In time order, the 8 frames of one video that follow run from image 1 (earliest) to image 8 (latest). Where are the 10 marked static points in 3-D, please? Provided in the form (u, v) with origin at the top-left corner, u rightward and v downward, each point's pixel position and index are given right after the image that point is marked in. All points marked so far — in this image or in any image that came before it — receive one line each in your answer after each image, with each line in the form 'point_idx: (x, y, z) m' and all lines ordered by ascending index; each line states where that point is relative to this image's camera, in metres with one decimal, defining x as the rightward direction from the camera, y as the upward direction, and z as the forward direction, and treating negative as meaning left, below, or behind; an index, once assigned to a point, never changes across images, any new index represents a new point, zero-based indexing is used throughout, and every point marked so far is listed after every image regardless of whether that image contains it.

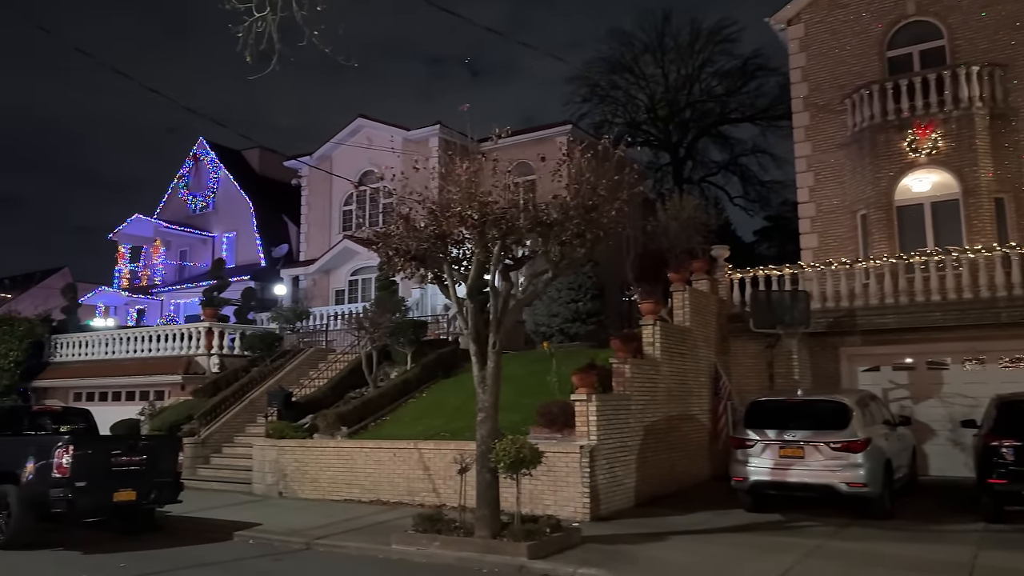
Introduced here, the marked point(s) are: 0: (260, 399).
0: (-6.1, -2.6, +18.5) m
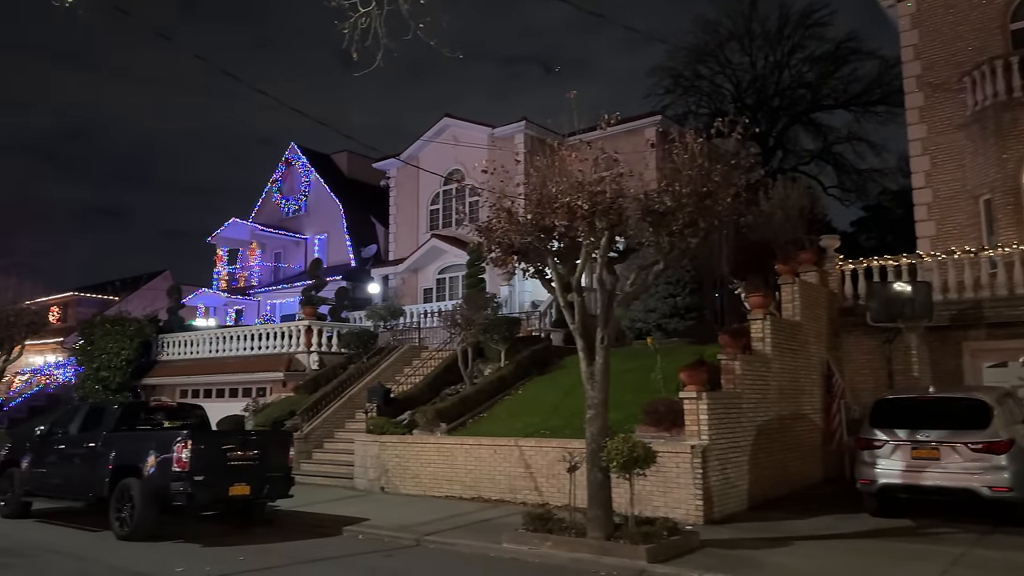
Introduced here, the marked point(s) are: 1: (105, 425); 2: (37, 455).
0: (-3.8, -2.6, +18.7) m
1: (-6.2, -2.1, +11.8) m
2: (-7.7, -2.7, +12.5) m
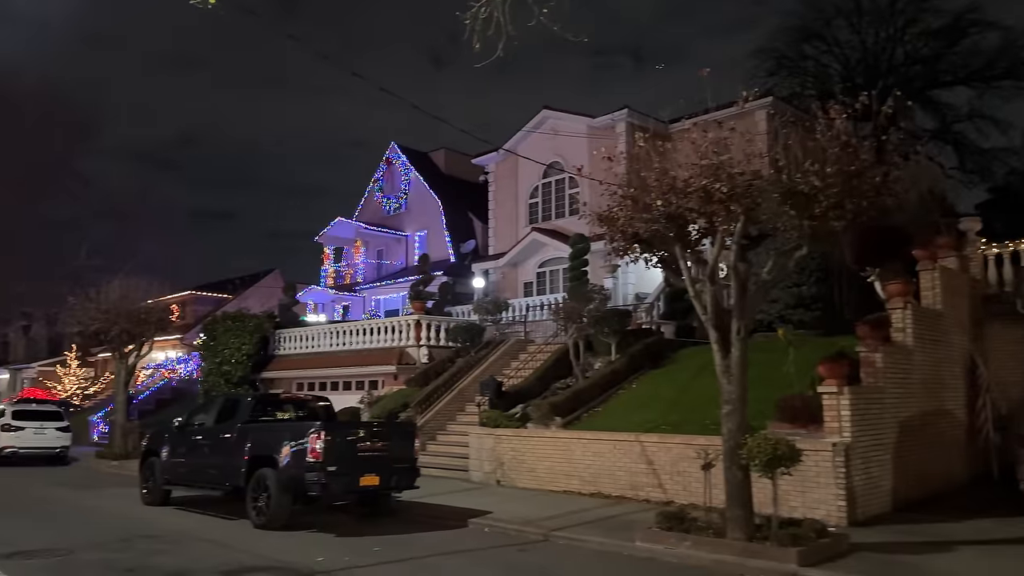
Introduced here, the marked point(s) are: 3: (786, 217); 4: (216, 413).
0: (-1.1, -2.5, +18.8) m
1: (-4.3, -2.0, +12.2) m
2: (-5.7, -2.7, +13.0) m
3: (+3.2, +0.8, +9.1) m
4: (-4.8, -2.0, +12.7) m
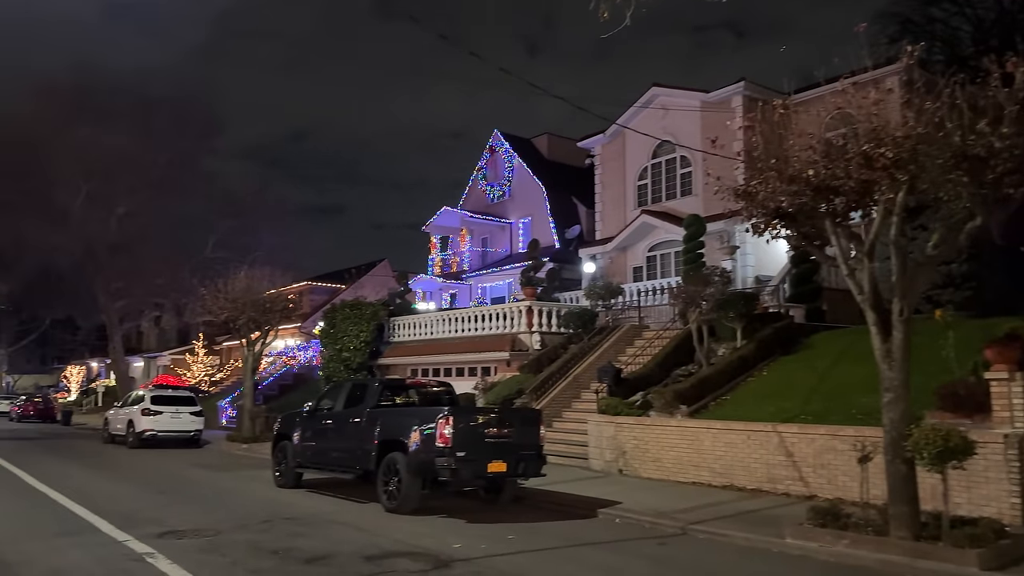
0: (+1.7, -2.1, +18.4) m
1: (-2.3, -1.8, +12.2) m
2: (-3.6, -2.5, +13.3) m
3: (+4.7, +1.1, +8.2) m
4: (-2.8, -1.8, +12.8) m
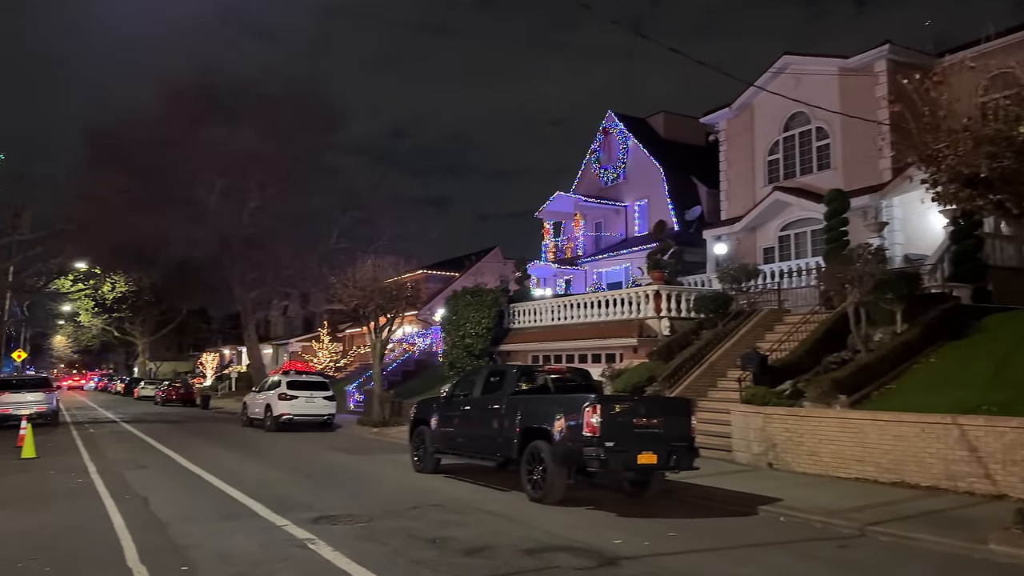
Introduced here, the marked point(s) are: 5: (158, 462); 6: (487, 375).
0: (+4.7, -1.7, +17.5) m
1: (-0.1, -1.5, +12.0) m
2: (-1.2, -2.2, +13.2) m
3: (+6.3, +1.4, +7.0) m
4: (-0.5, -1.6, +12.6) m
5: (-7.0, -3.4, +15.3) m
6: (-0.4, -1.4, +12.6) m
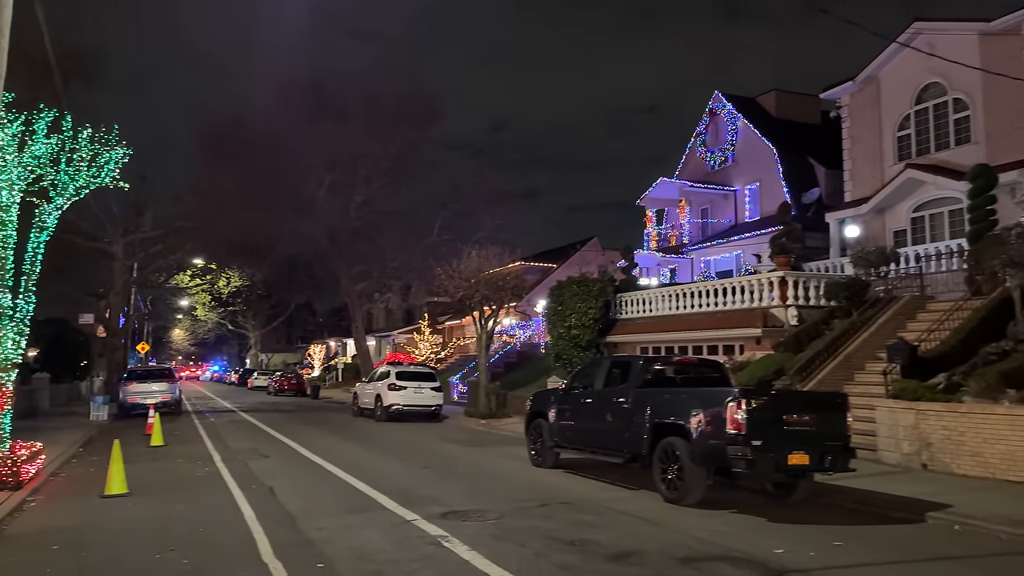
0: (+7.2, -1.4, +16.2) m
1: (+1.8, -1.3, +11.3) m
2: (+0.8, -2.0, +12.6) m
3: (+7.5, +1.6, +5.5) m
4: (+1.5, -1.4, +12.0) m
5: (-4.6, -3.3, +15.4) m
6: (+1.5, -1.2, +11.9) m
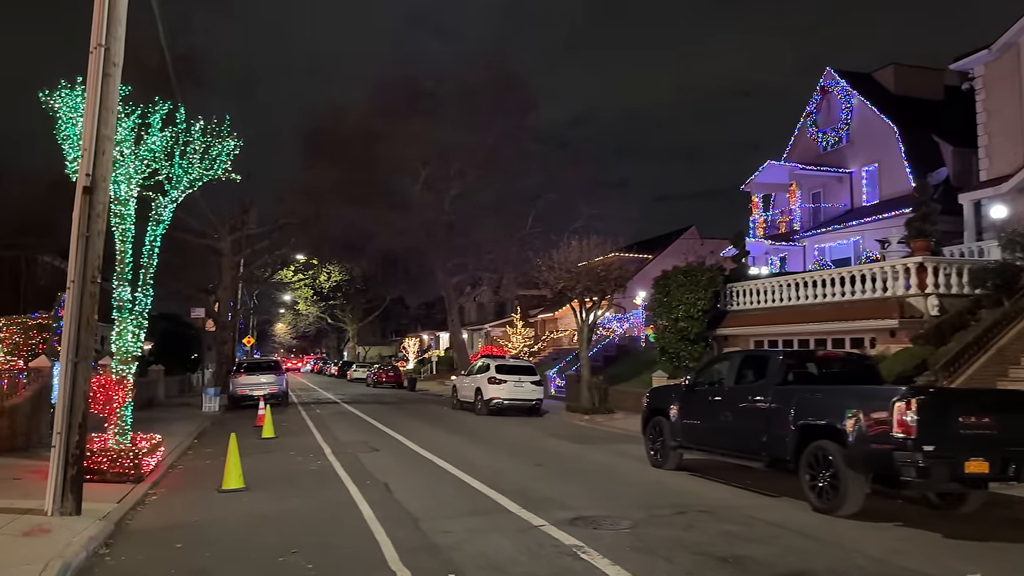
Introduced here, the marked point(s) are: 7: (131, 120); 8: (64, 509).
0: (+9.4, -1.1, +14.6) m
1: (+3.5, -1.2, +10.3) m
2: (+2.7, -1.8, +11.8) m
3: (+8.4, +1.8, +3.9) m
4: (+3.2, -1.2, +11.0) m
5: (-2.4, -3.1, +15.2) m
6: (+3.3, -1.0, +11.0) m
7: (-5.8, +2.6, +11.8) m
8: (-4.8, -2.4, +8.3) m
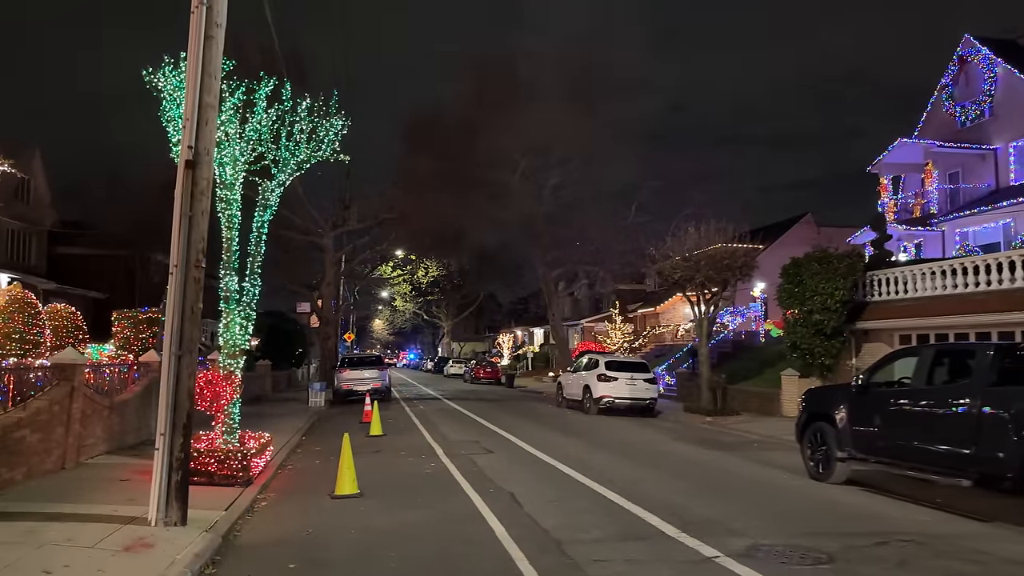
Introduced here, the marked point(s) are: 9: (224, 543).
0: (+11.6, -0.8, +12.0) m
1: (+5.1, -0.9, +8.5) m
2: (+4.5, -1.6, +10.0) m
3: (+9.3, +2.0, +1.6) m
4: (+5.0, -1.0, +9.2) m
5: (-0.1, -2.9, +14.0) m
6: (+5.0, -0.8, +9.2) m
7: (-4.0, +2.7, +11.1) m
8: (-3.3, -2.2, +7.5) m
9: (-2.8, -2.4, +7.4) m
